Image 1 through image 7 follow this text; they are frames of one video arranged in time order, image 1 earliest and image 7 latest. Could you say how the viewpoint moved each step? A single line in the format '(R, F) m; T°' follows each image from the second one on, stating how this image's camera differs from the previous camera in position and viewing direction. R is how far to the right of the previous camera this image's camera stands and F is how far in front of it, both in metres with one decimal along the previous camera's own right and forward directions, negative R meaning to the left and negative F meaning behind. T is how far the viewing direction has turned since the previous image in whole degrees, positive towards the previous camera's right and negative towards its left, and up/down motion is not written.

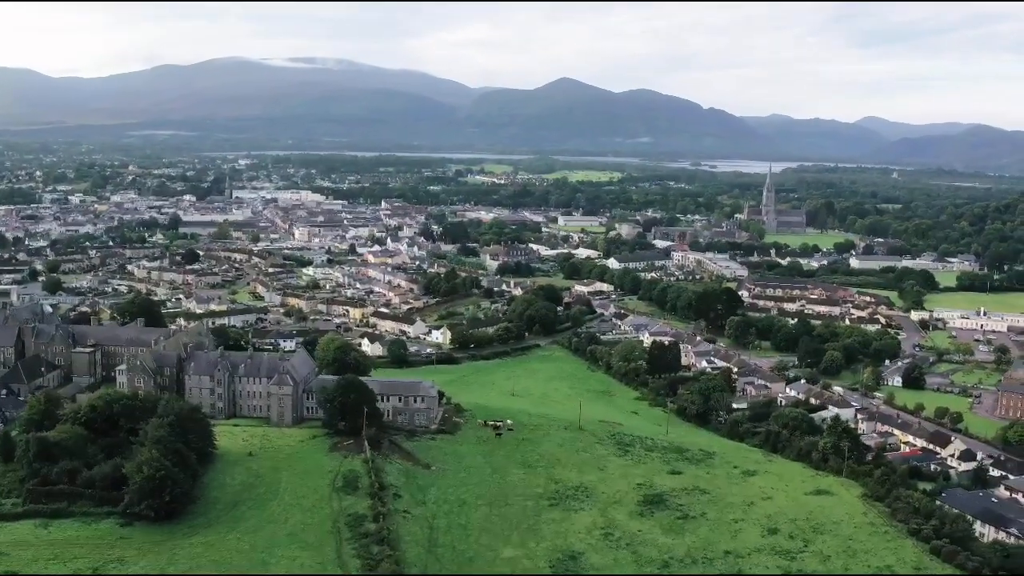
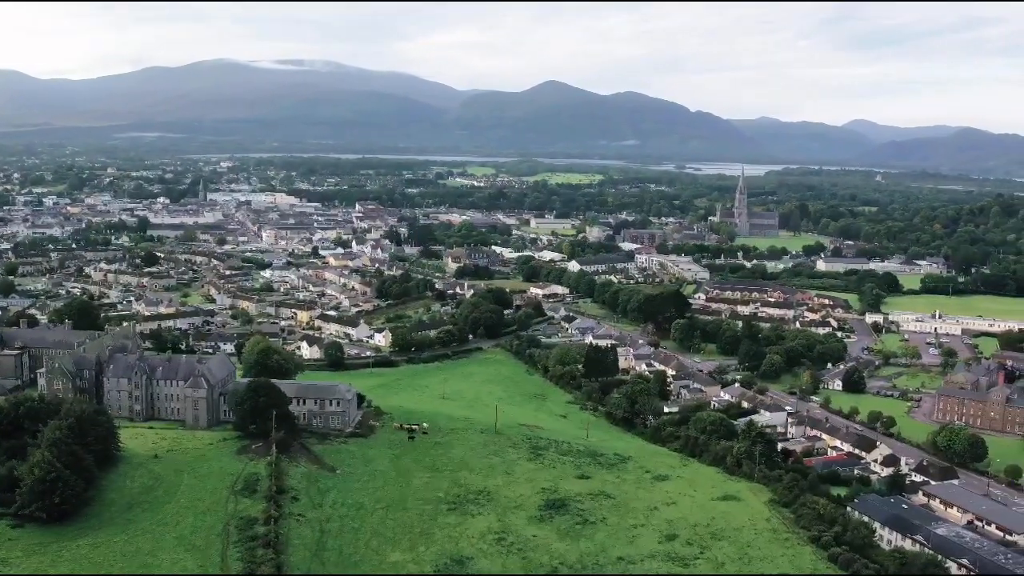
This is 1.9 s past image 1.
(+2.2, +0.2) m; 0°
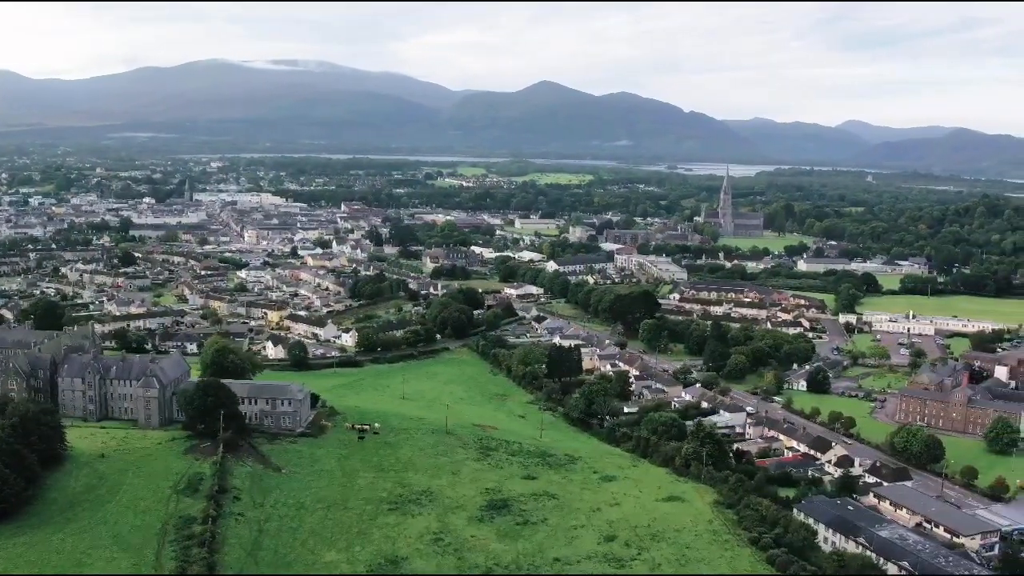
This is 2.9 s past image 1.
(+1.3, 0.0) m; 0°
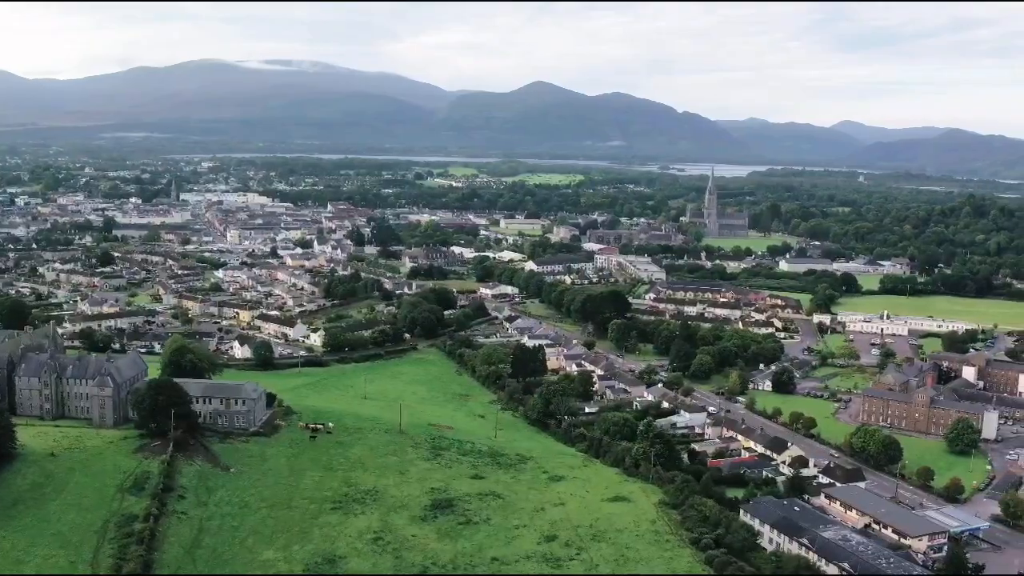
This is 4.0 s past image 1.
(+1.2, 0.0) m; 0°
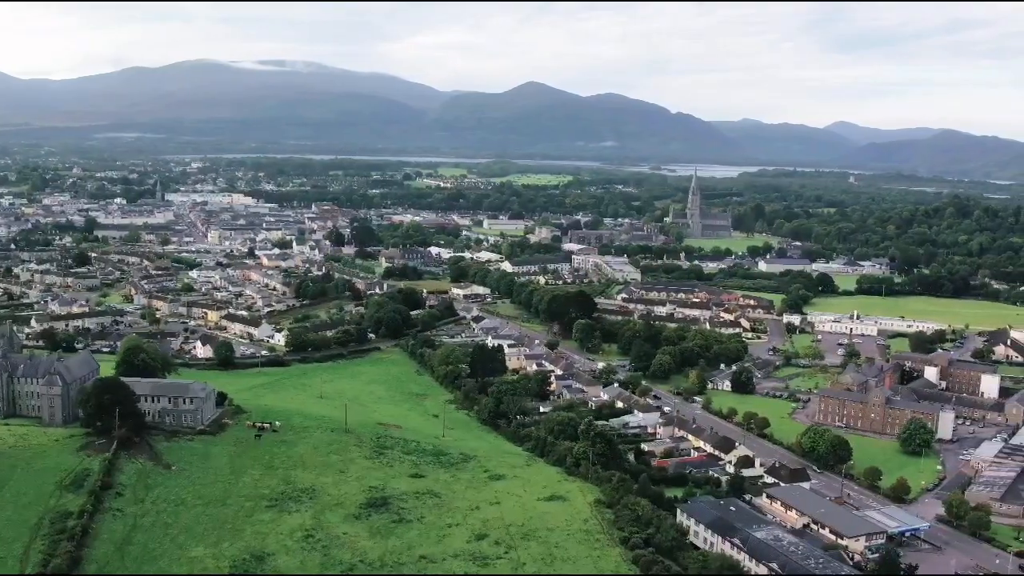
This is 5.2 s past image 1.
(+1.5, 0.0) m; 0°
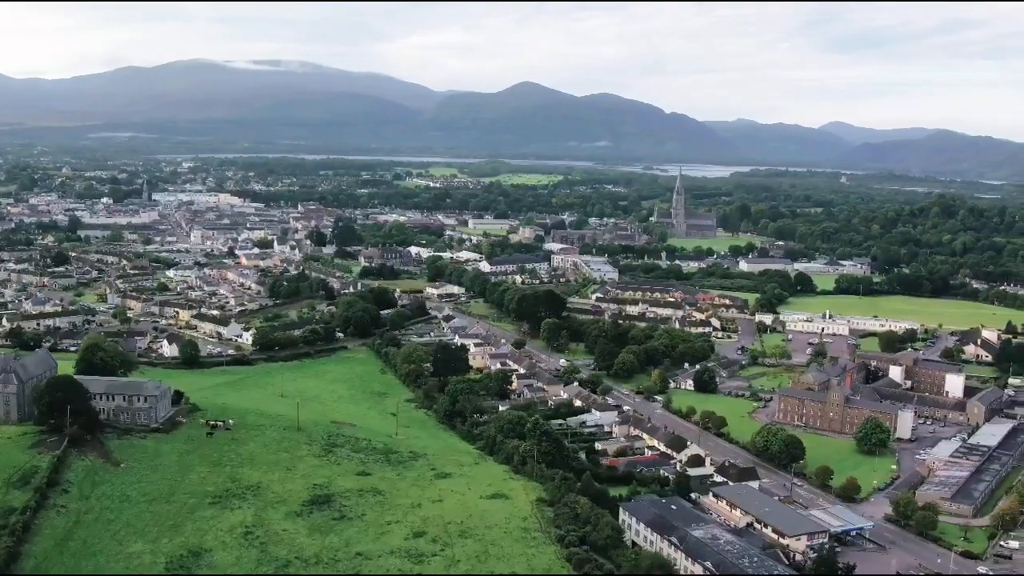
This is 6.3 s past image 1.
(+1.3, -0.1) m; 0°
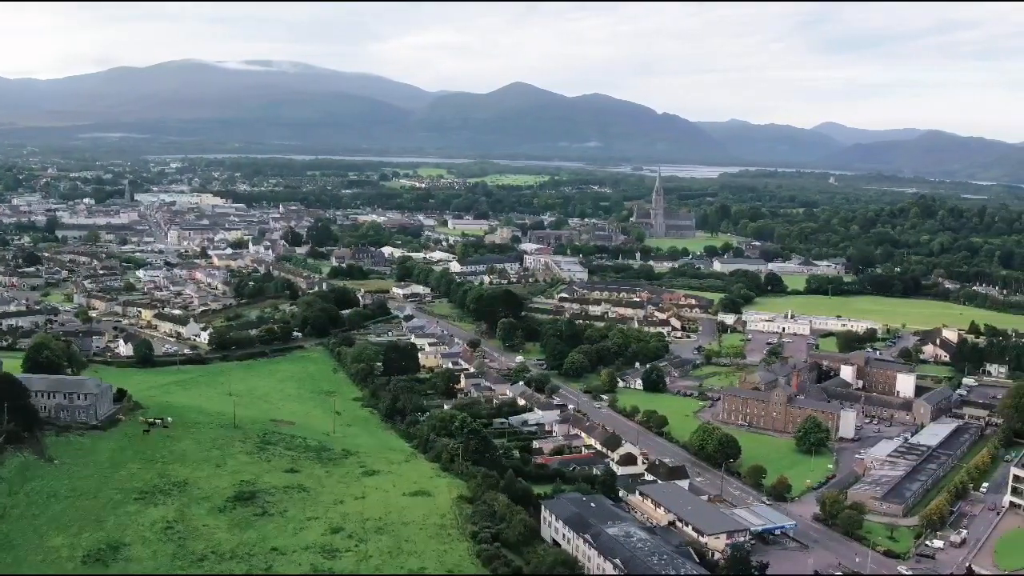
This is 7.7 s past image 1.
(+1.8, -0.2) m; 0°
